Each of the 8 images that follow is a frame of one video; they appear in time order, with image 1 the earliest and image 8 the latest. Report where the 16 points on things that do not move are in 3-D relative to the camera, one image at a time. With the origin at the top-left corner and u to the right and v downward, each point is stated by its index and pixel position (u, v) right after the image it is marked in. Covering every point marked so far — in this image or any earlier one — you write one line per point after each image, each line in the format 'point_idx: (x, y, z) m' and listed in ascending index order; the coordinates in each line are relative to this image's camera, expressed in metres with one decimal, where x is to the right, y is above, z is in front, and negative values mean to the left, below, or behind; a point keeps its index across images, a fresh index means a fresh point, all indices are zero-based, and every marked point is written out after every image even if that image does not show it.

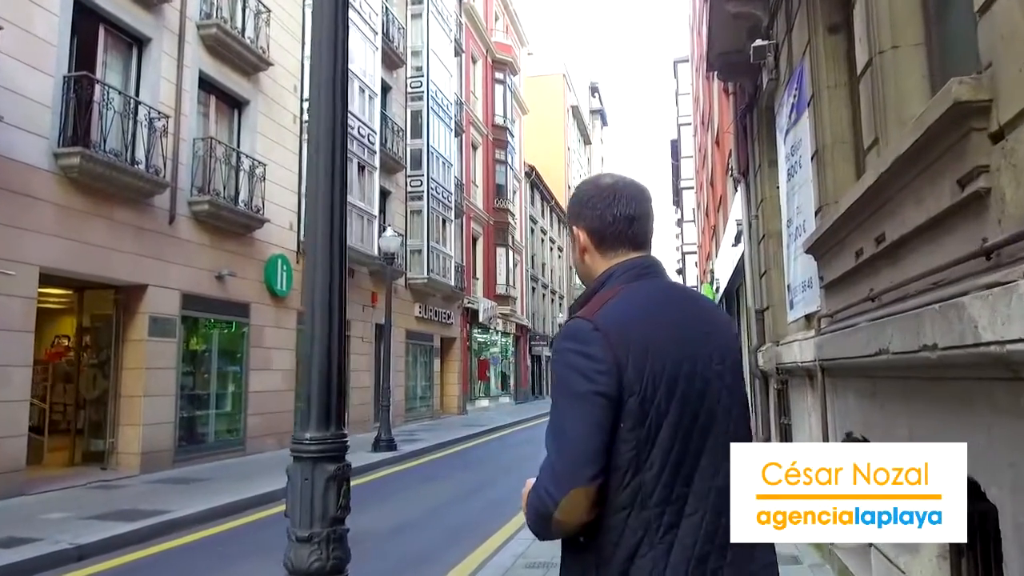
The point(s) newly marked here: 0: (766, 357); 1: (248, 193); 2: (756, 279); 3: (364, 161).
0: (+3.3, -0.9, +9.6) m
1: (-5.2, +1.9, +14.6) m
2: (+3.6, +0.1, +10.9) m
3: (-3.9, +3.3, +19.2) m
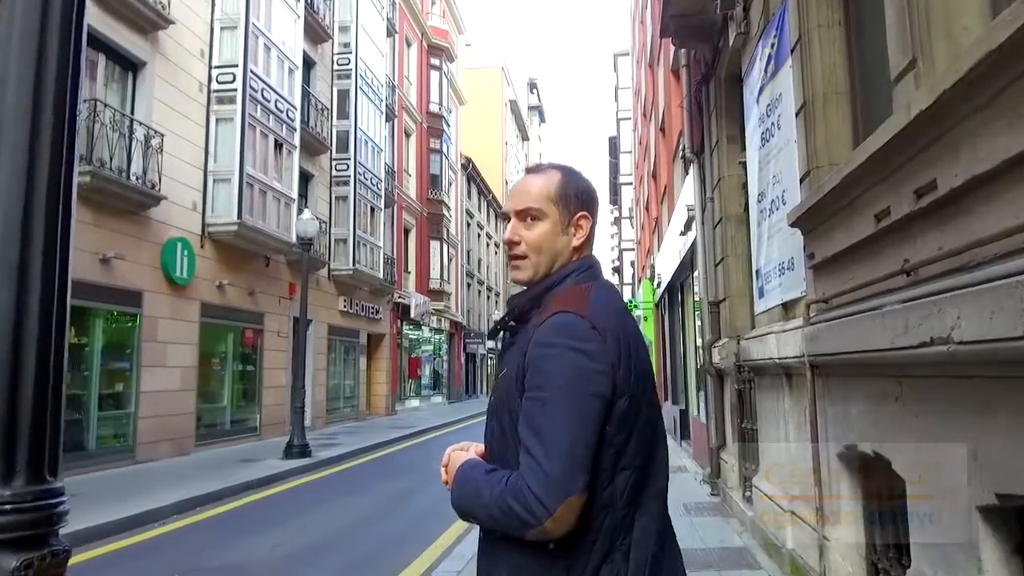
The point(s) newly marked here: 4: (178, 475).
0: (+2.4, -0.8, +8.5) m
1: (-6.5, +2.1, +12.8) m
2: (+2.6, +0.2, +9.9) m
3: (-5.5, +3.6, +17.5) m
4: (-5.3, -3.0, +11.7) m
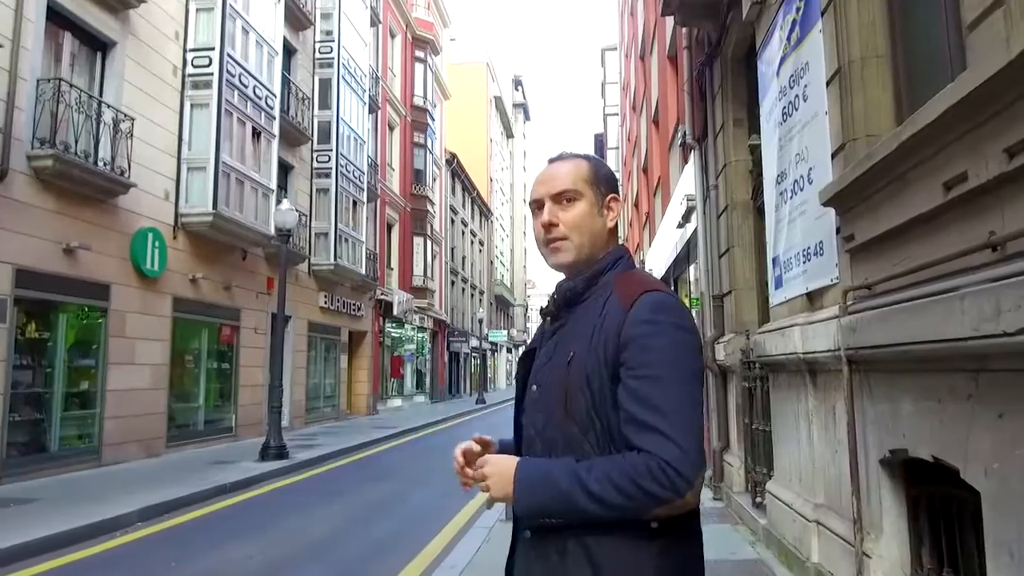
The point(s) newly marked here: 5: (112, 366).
0: (+2.4, -0.7, +8.0) m
1: (-6.6, +2.3, +12.1) m
2: (+2.5, +0.3, +9.4) m
3: (-5.8, +3.7, +16.8) m
4: (-5.5, -2.8, +11.0) m
5: (-6.8, -1.3, +12.4) m
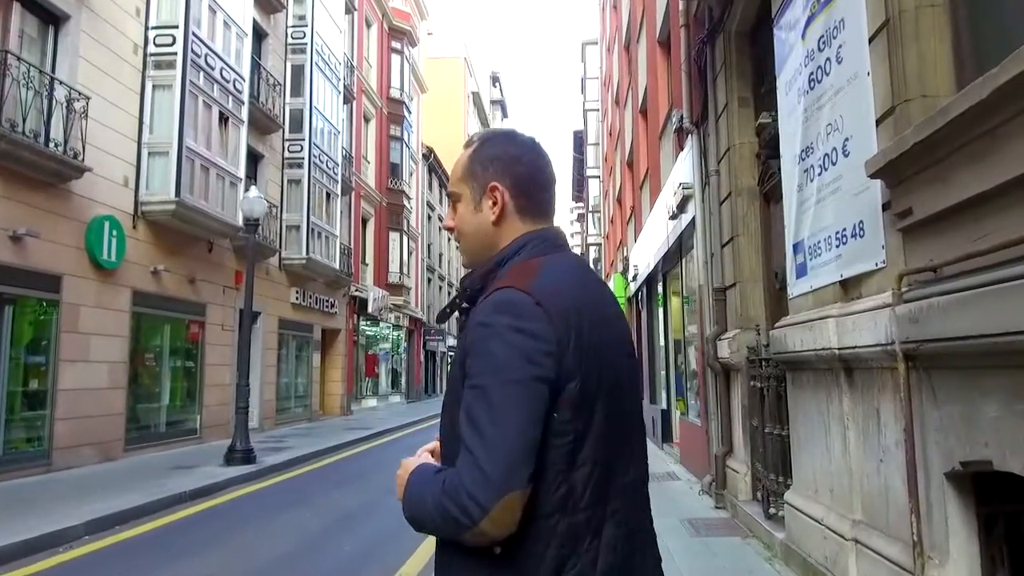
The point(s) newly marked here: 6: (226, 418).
0: (+2.2, -0.6, +7.4) m
1: (-6.9, +2.4, +11.2) m
2: (+2.4, +0.4, +8.8) m
3: (-6.1, +3.8, +15.9) m
4: (-5.7, -2.7, +10.1) m
5: (-7.0, -1.2, +11.5) m
6: (-6.6, -3.0, +17.0) m
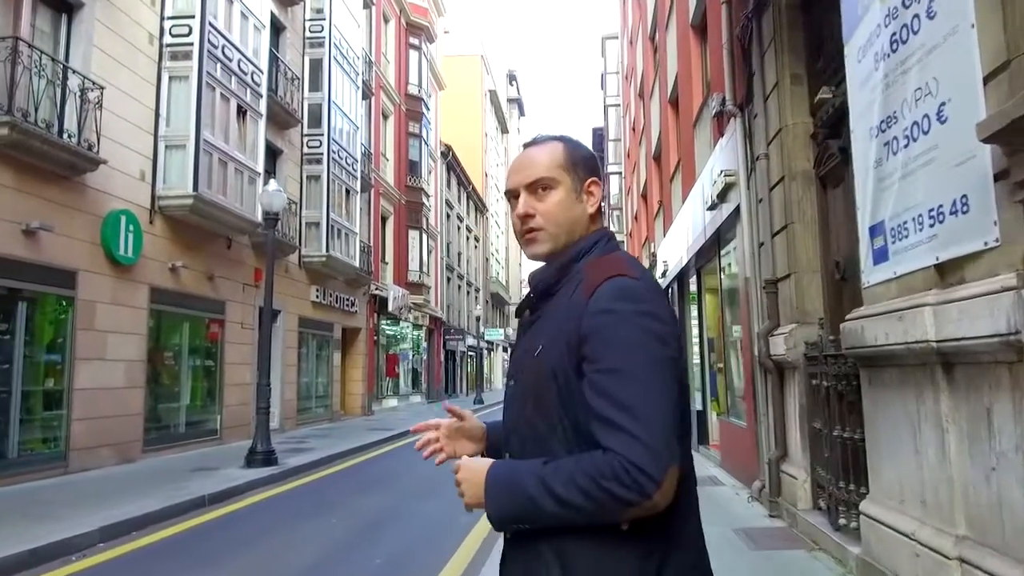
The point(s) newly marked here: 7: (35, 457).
0: (+2.6, -0.5, +6.9) m
1: (-6.4, +2.5, +10.9) m
2: (+2.8, +0.5, +8.2) m
3: (-5.6, +3.9, +15.5) m
4: (-5.3, -2.7, +9.7) m
5: (-6.6, -1.1, +11.2) m
6: (-6.0, -2.9, +16.6) m
7: (-6.7, -2.4, +10.3) m
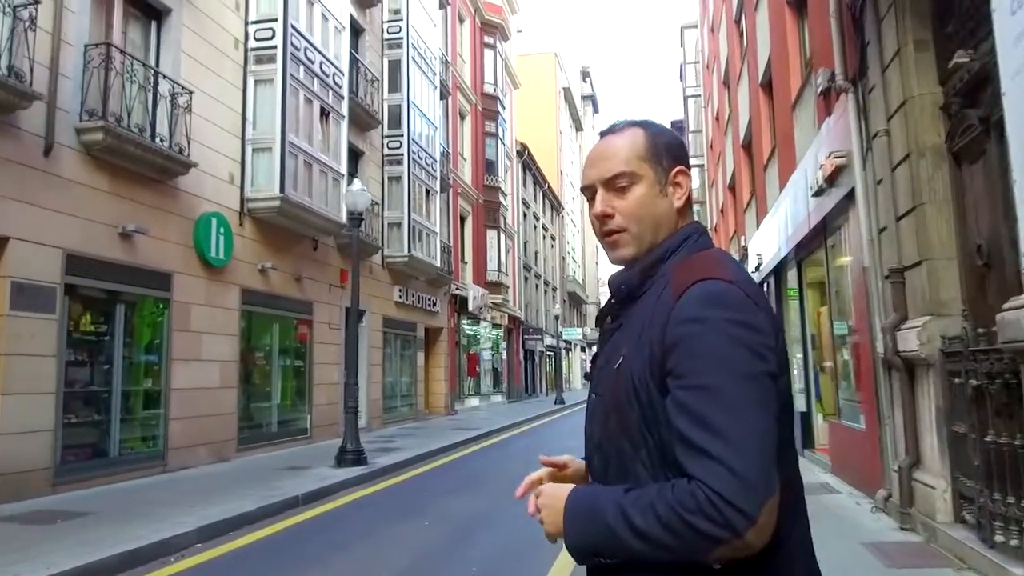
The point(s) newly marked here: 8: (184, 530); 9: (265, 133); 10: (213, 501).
0: (+3.4, -0.4, +6.2) m
1: (-5.2, +2.4, +11.1) m
2: (+3.7, +0.6, +7.5) m
3: (-3.9, +3.9, +15.7) m
4: (-4.0, -2.7, +9.8) m
5: (-5.2, -1.2, +11.4) m
6: (-4.0, -2.9, +16.8) m
7: (-5.4, -2.4, +10.6) m
8: (-3.3, -2.4, +7.4) m
9: (-4.5, +2.8, +13.5) m
10: (-3.7, -2.6, +9.1) m
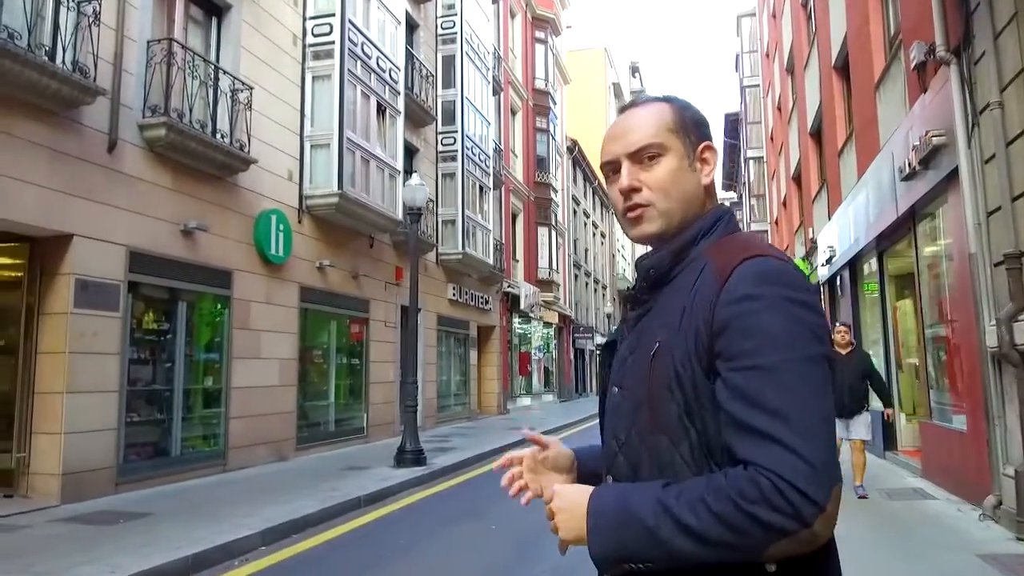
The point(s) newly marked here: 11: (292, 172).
0: (+4.1, -0.4, +5.6) m
1: (-4.2, +2.5, +11.0) m
2: (+4.4, +0.6, +6.9) m
3: (-2.7, +3.9, +15.5) m
4: (-3.2, -2.6, +9.7) m
5: (-4.3, -1.1, +11.3) m
6: (-2.7, -2.9, +16.6) m
7: (-4.5, -2.4, +10.5) m
8: (-2.6, -2.4, +7.2) m
9: (-3.4, +2.9, +13.4) m
10: (-2.9, -2.6, +8.9) m
11: (-3.9, +2.0, +12.9) m
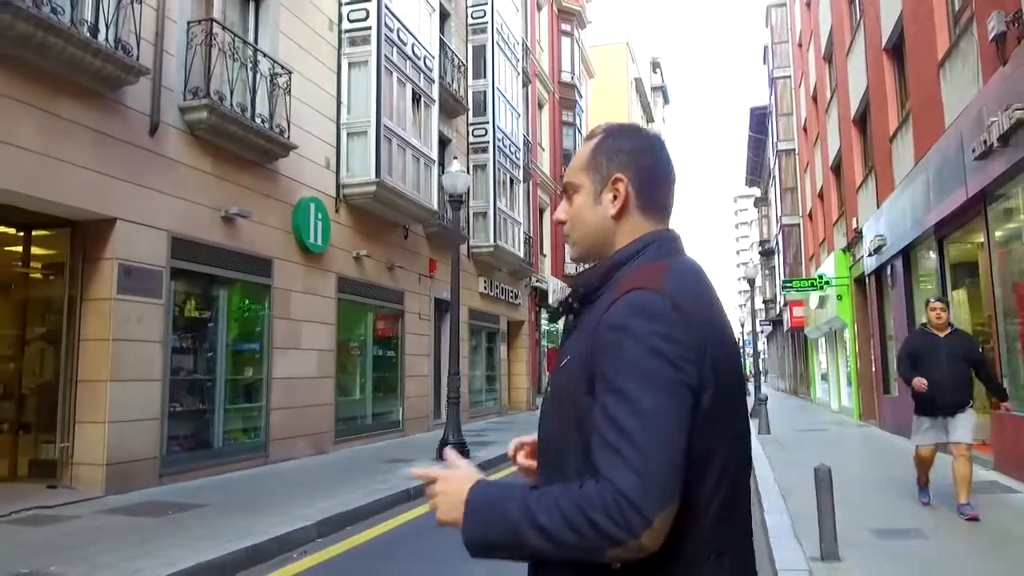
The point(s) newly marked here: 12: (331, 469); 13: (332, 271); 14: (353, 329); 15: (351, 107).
0: (+4.6, -0.2, +5.2) m
1: (-3.6, +2.6, +10.8) m
2: (+5.0, +0.8, +6.4) m
3: (-1.9, +4.1, +15.2) m
4: (-2.5, -2.5, +9.5) m
5: (-3.6, -1.0, +11.1) m
6: (-1.9, -2.7, +16.4) m
7: (-3.9, -2.2, +10.3) m
8: (-2.0, -2.2, +7.0) m
9: (-2.7, +3.0, +13.1) m
10: (-2.3, -2.4, +8.7) m
11: (-3.2, +2.2, +12.7) m
12: (-2.6, -2.6, +10.6) m
13: (-3.1, +0.3, +12.6) m
14: (-2.9, -0.7, +13.5) m
15: (-2.9, +3.2, +13.2) m
